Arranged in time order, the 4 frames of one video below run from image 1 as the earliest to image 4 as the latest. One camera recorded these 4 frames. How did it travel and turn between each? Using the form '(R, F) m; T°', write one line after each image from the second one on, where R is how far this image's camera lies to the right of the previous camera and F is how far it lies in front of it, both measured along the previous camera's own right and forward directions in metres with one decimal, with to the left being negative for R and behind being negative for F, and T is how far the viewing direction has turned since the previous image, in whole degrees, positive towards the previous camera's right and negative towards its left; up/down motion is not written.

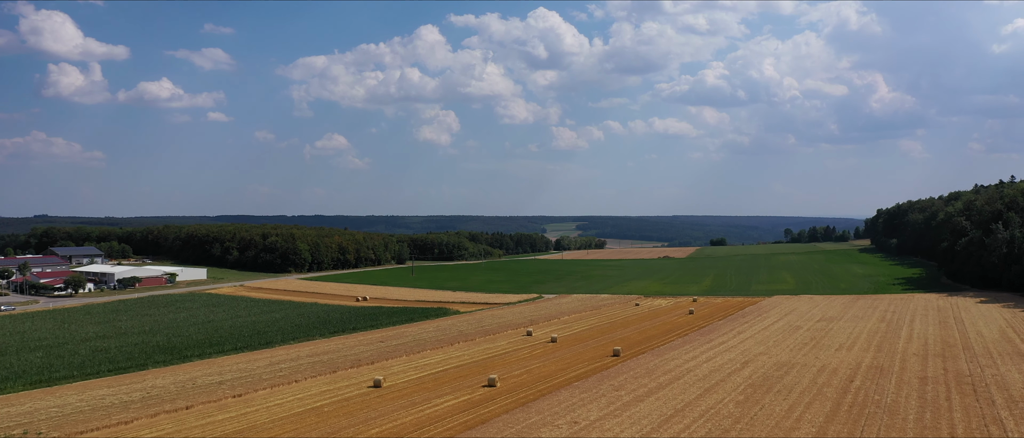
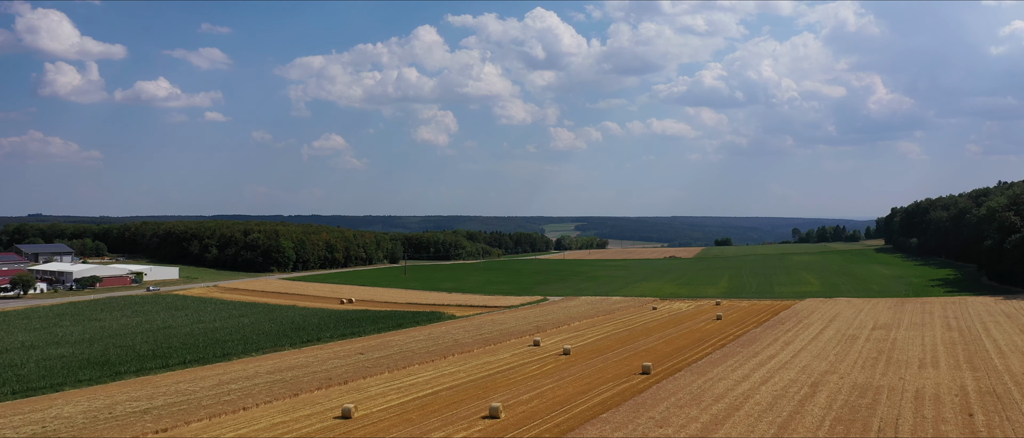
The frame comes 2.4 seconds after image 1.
(-0.3, +5.1) m; 0°
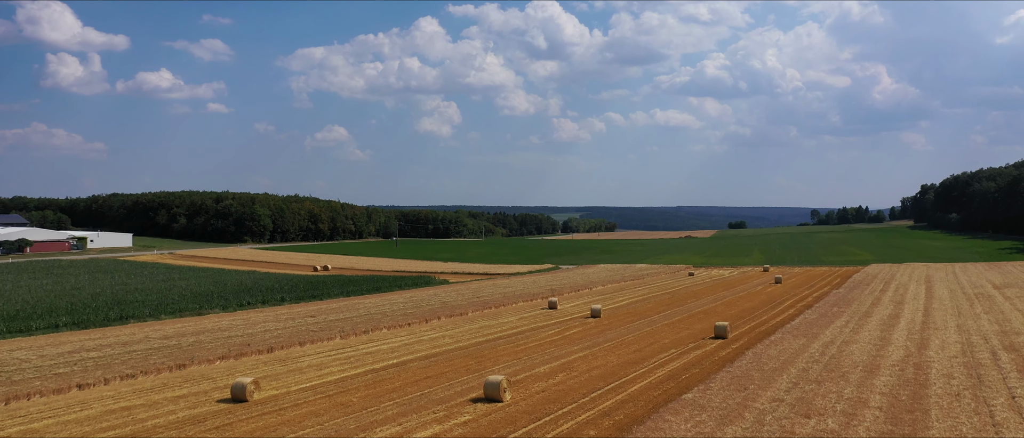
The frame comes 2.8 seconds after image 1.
(-0.1, +7.4) m; 0°
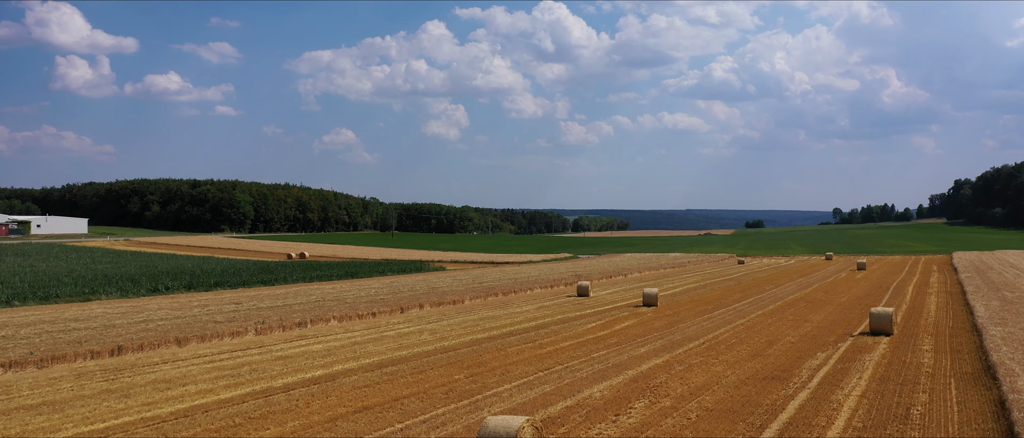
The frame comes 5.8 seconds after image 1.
(-0.2, +6.1) m; -1°
